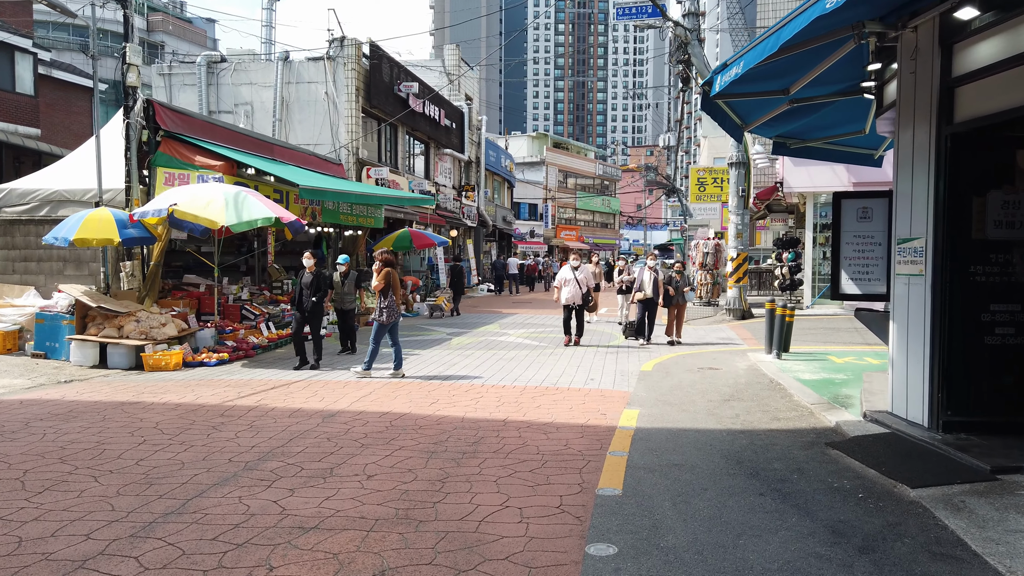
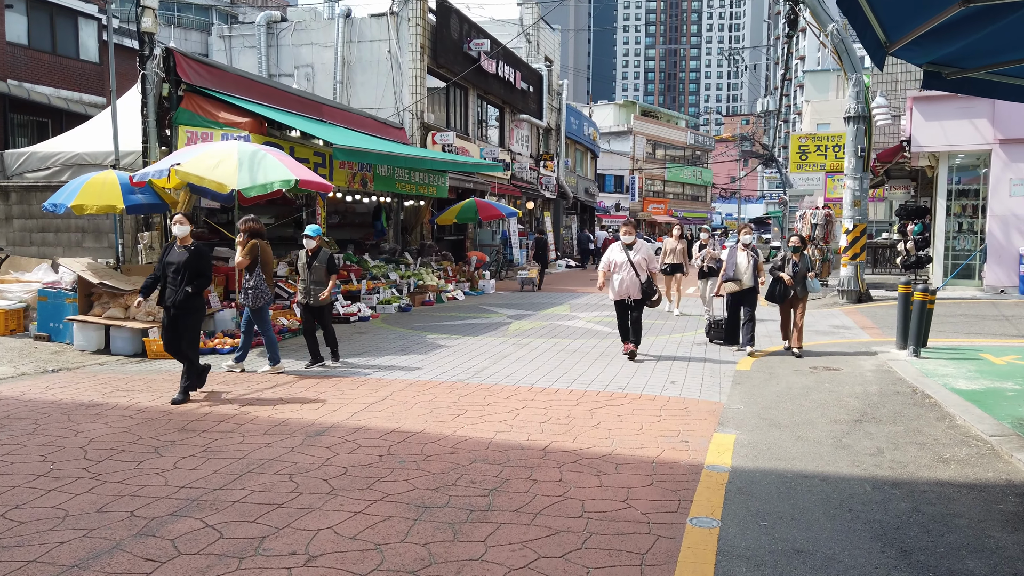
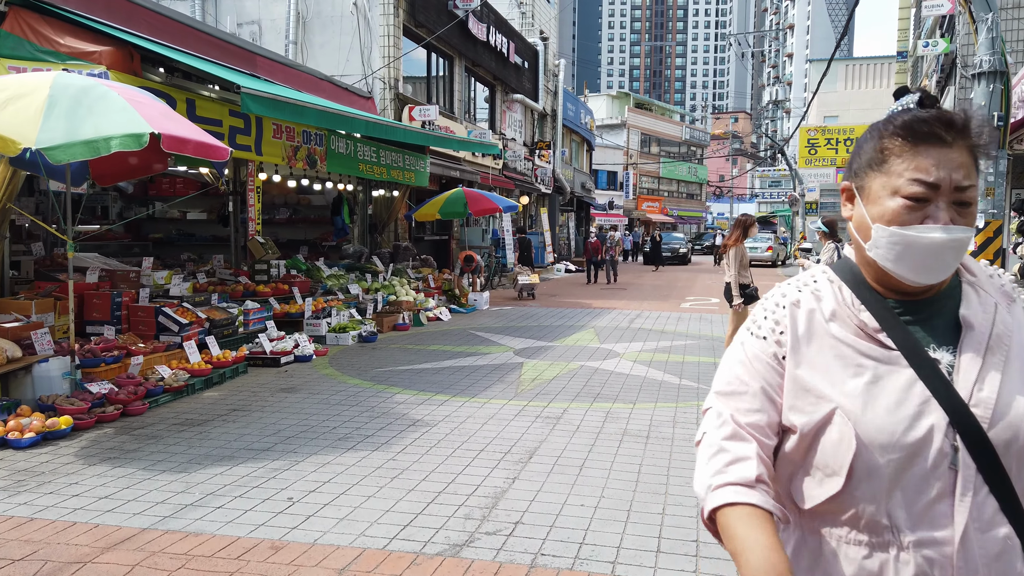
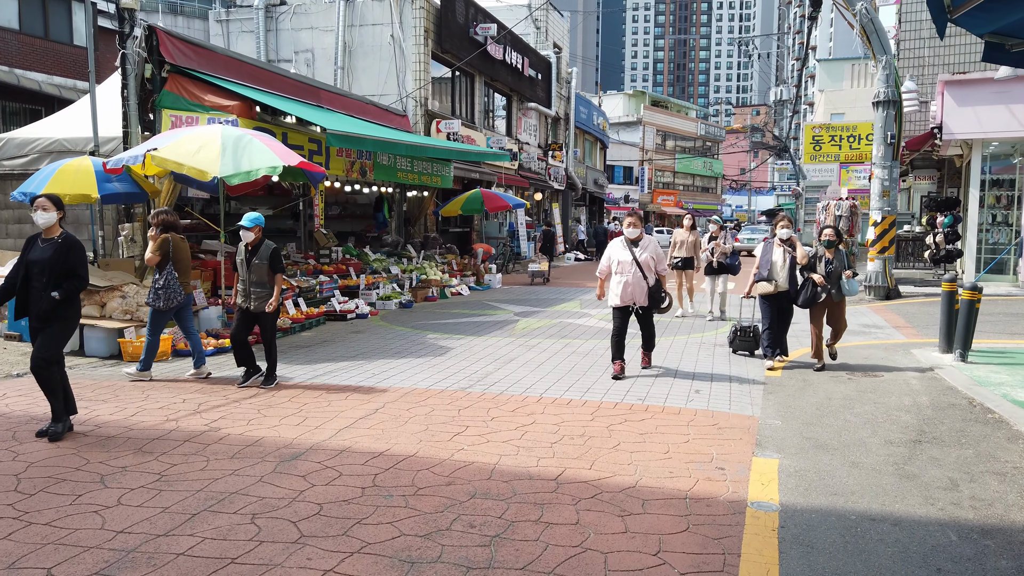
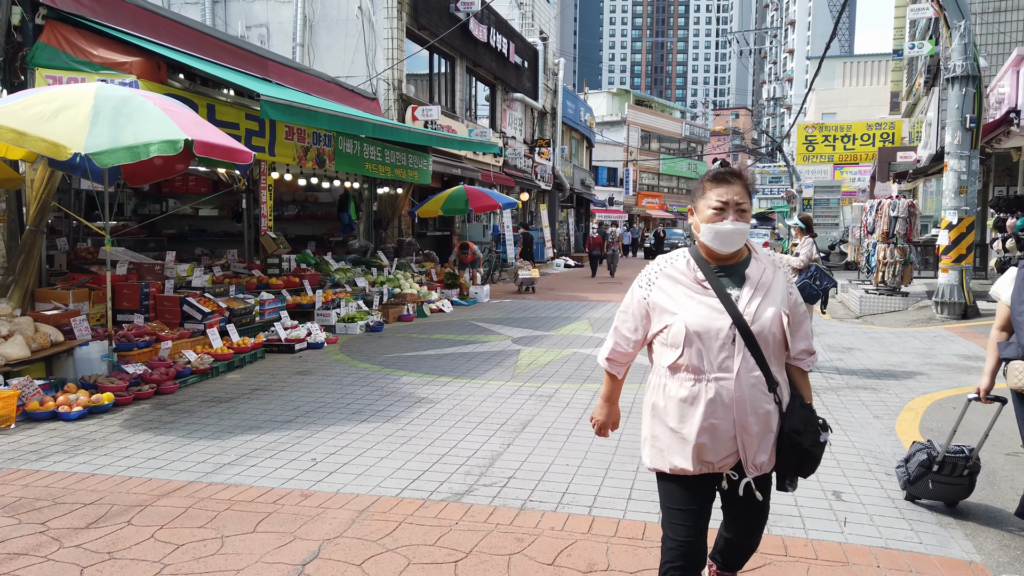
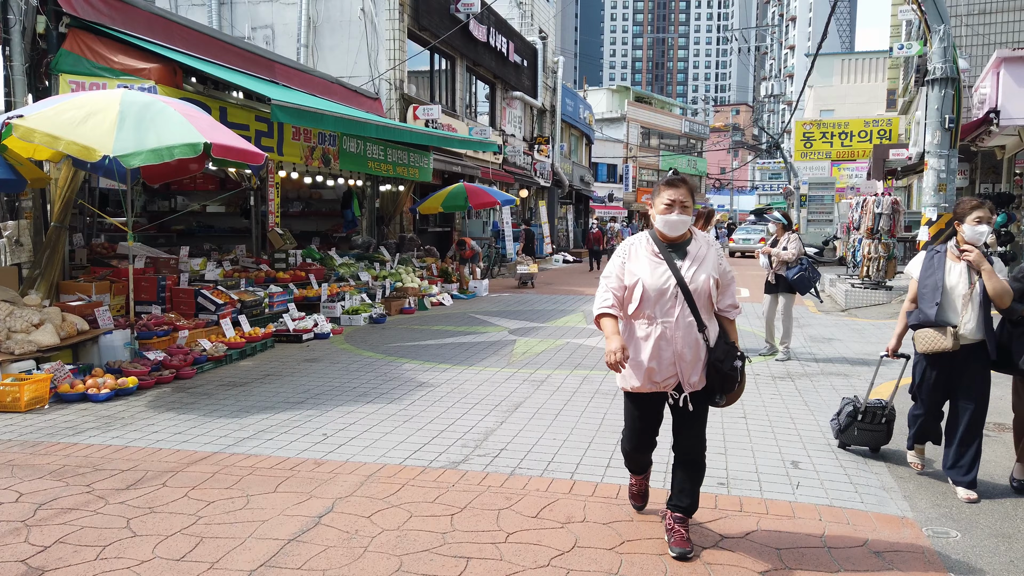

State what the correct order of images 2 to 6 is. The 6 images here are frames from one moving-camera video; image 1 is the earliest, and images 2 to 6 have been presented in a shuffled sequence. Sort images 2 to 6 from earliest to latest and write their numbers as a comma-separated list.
2, 4, 6, 5, 3
